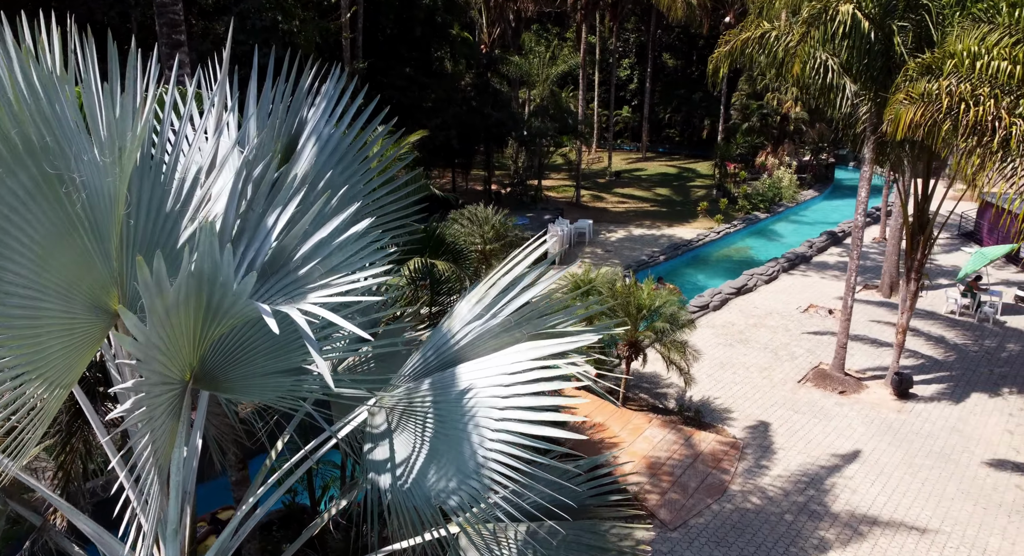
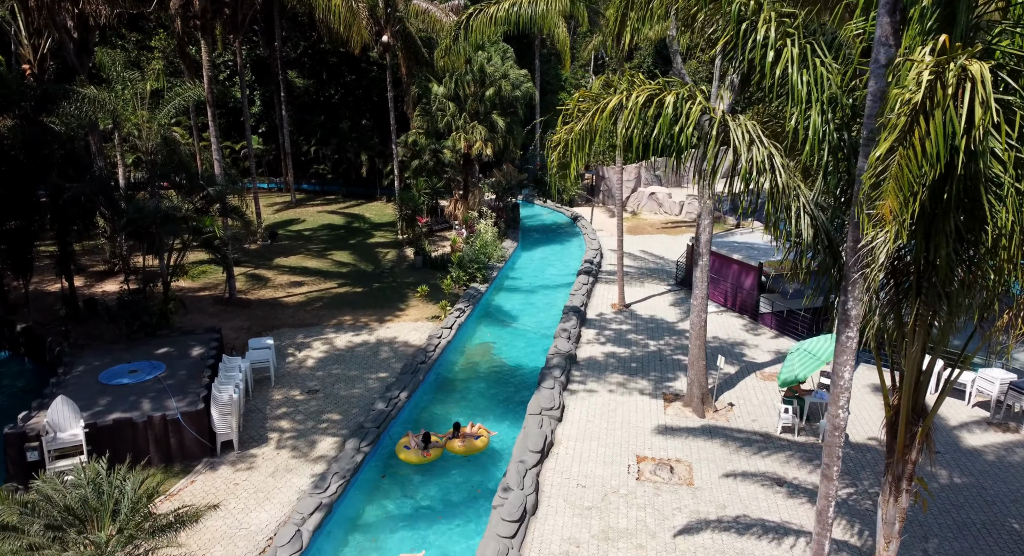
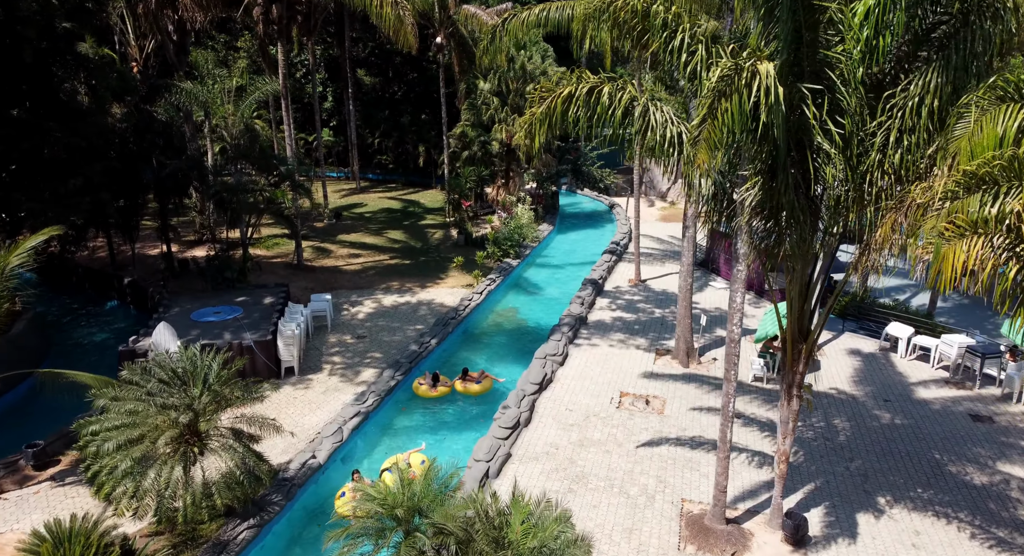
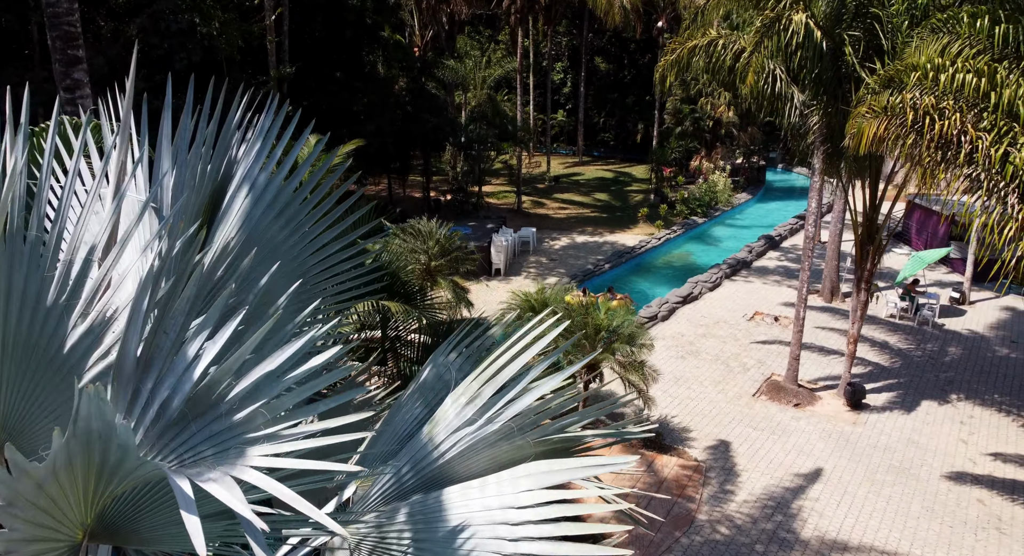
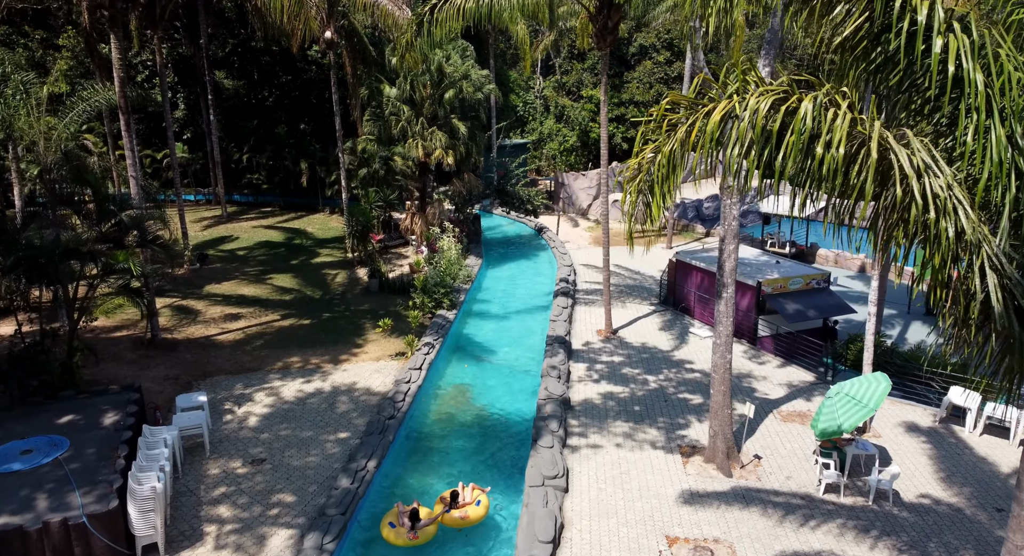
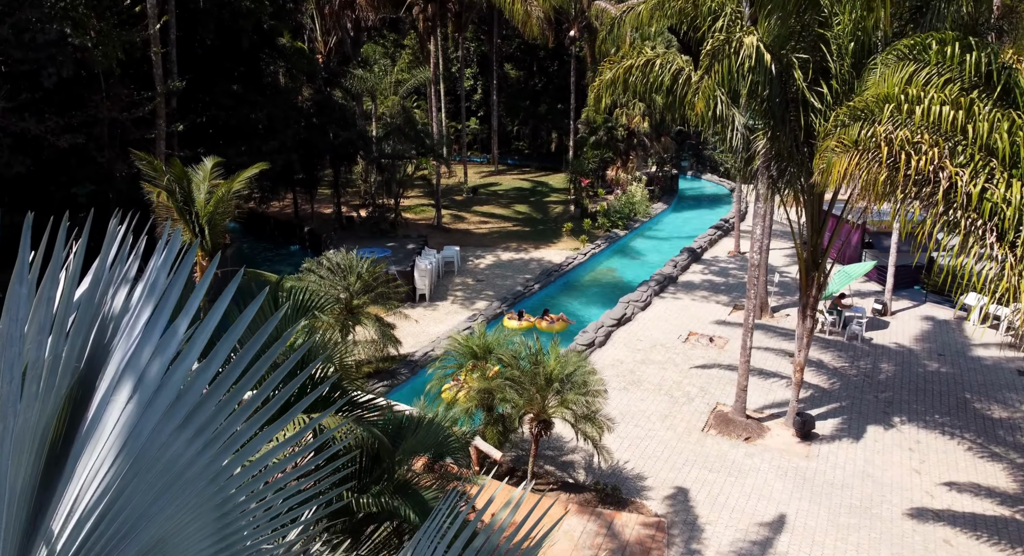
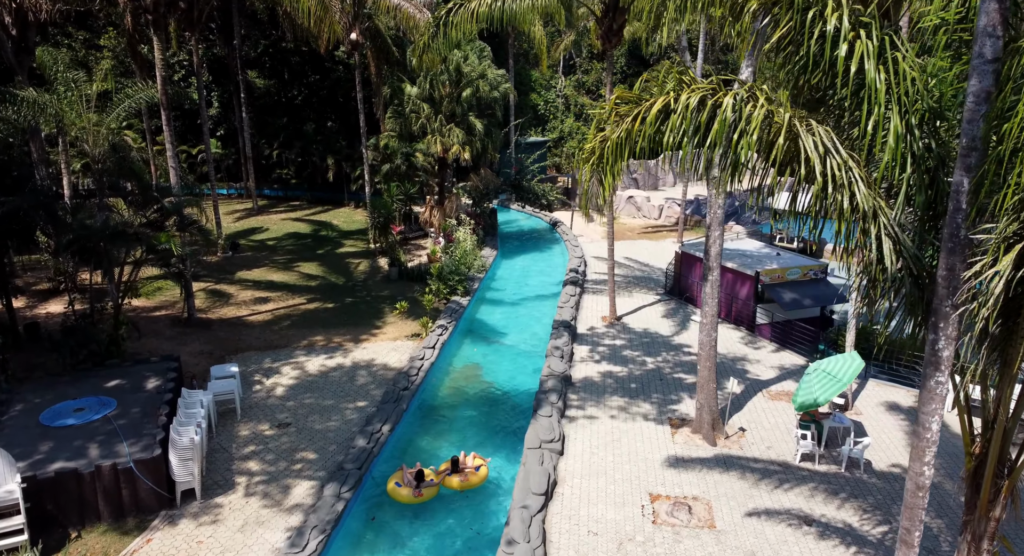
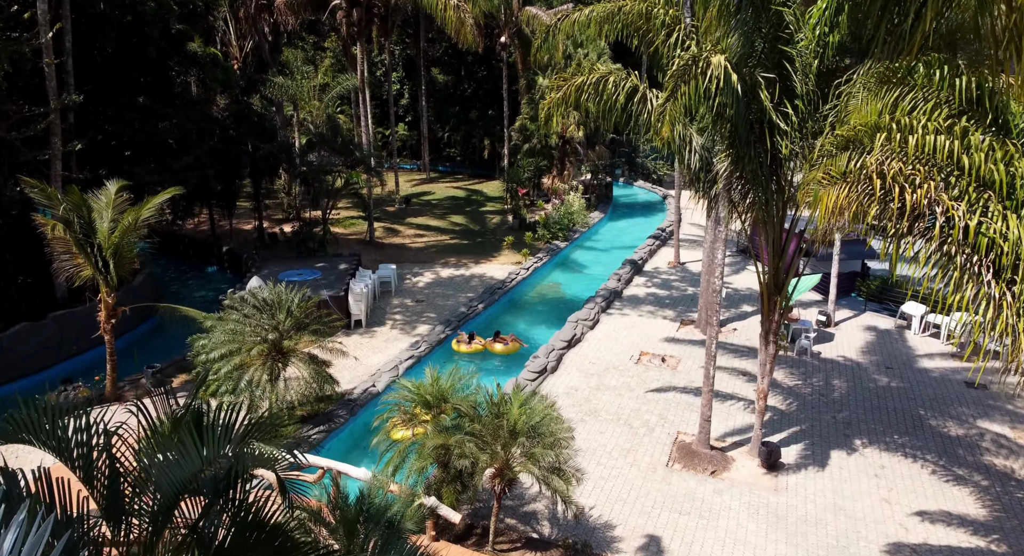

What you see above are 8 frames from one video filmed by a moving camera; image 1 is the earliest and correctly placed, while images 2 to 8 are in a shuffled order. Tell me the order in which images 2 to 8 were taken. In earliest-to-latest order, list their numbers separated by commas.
4, 6, 8, 3, 2, 7, 5
